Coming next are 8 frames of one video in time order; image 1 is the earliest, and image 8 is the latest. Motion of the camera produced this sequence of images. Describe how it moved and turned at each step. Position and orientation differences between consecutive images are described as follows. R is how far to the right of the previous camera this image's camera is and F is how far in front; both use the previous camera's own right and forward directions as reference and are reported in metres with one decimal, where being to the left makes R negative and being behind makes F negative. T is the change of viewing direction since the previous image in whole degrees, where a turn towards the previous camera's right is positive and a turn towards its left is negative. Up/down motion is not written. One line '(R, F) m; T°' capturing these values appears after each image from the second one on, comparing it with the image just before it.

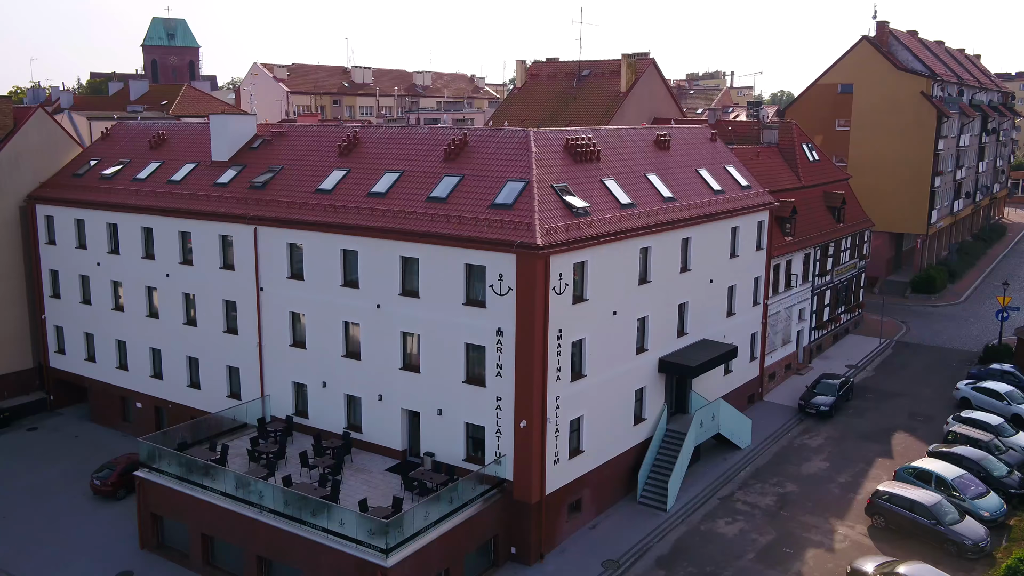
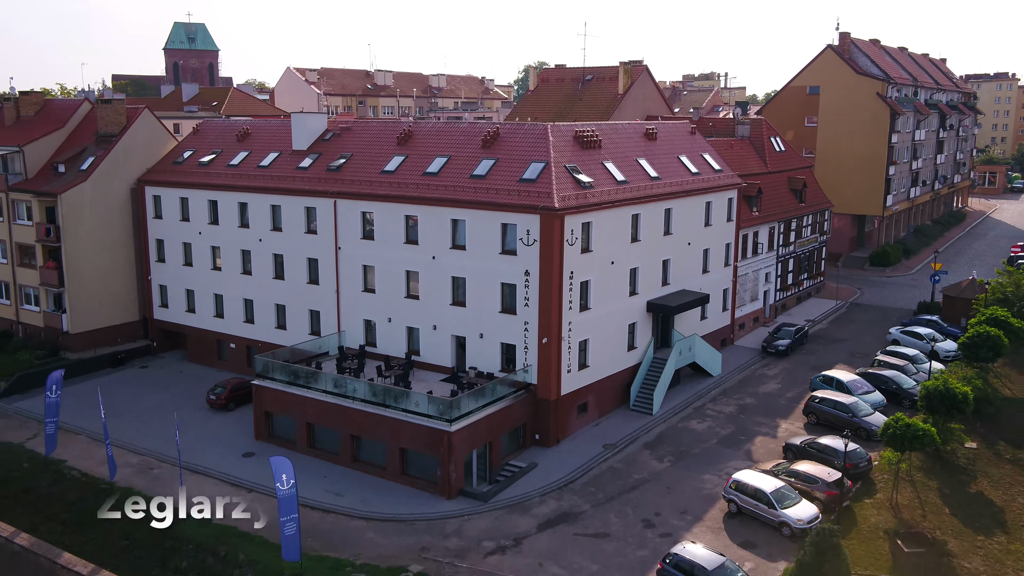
(-0.6, -6.4) m; 0°
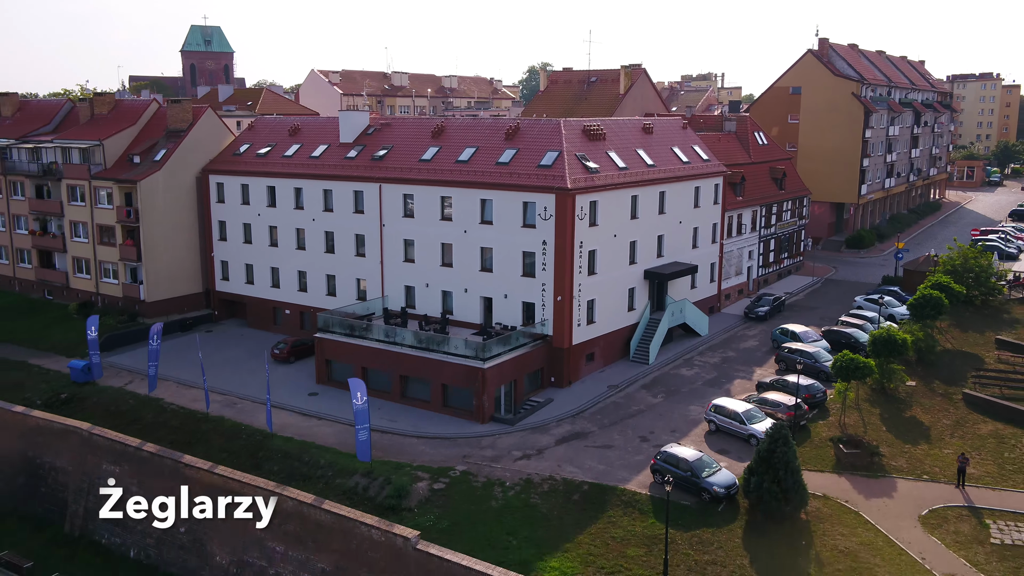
(-0.6, -5.1) m; 0°
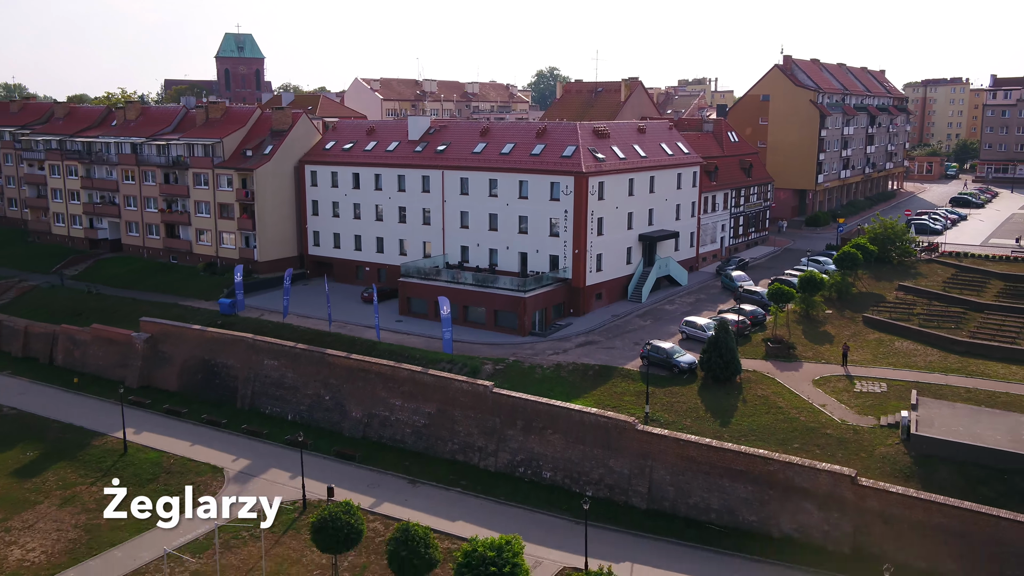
(-1.2, -11.5) m; 0°
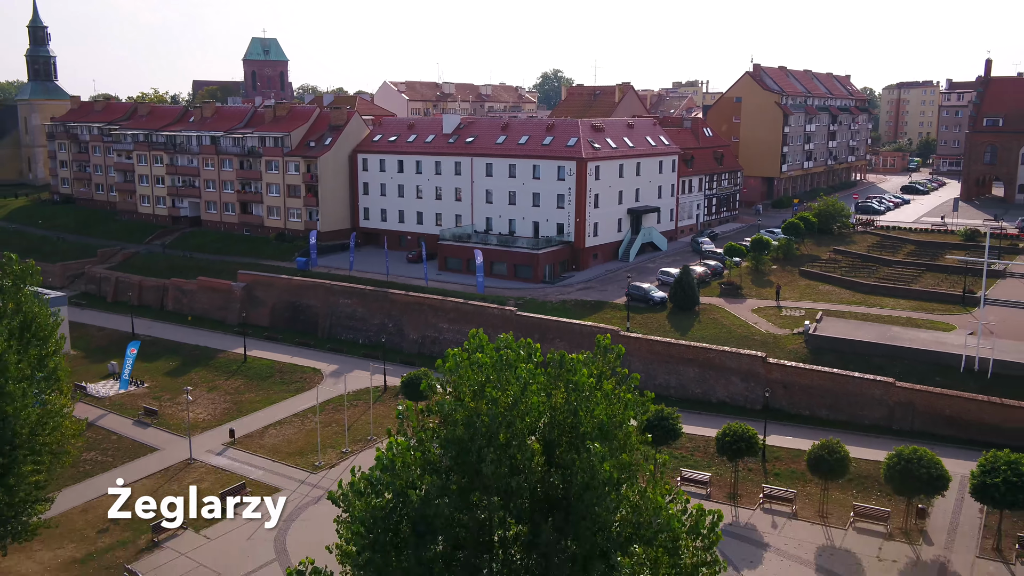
(-0.7, -11.5) m; 0°
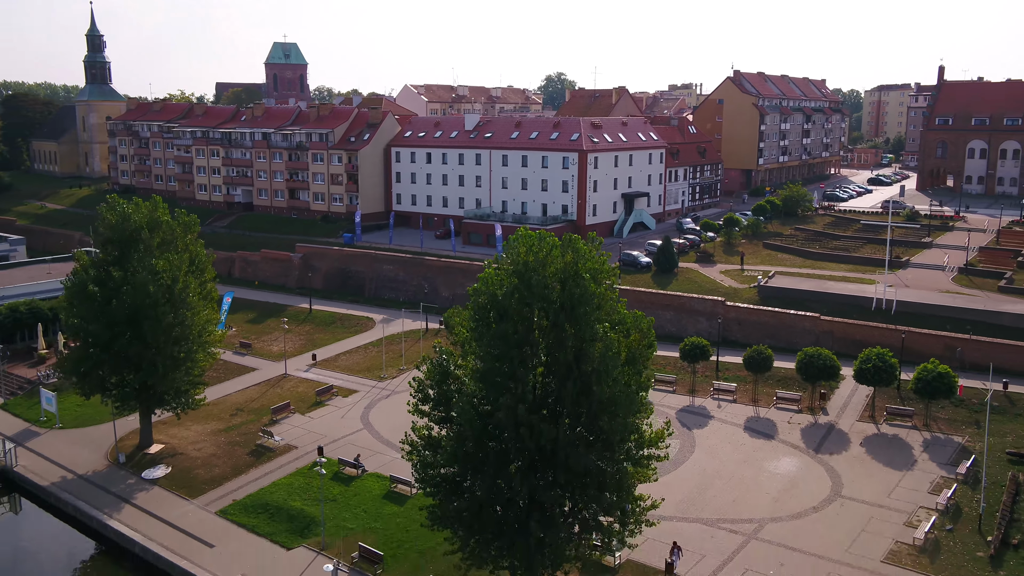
(-0.7, -10.3) m; 0°
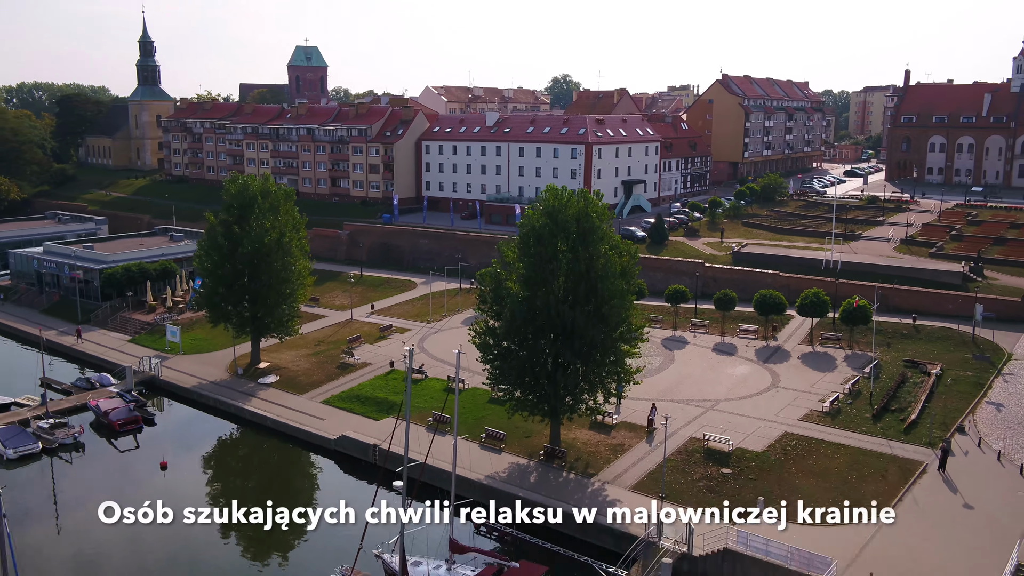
(-1.0, -10.7) m; 0°
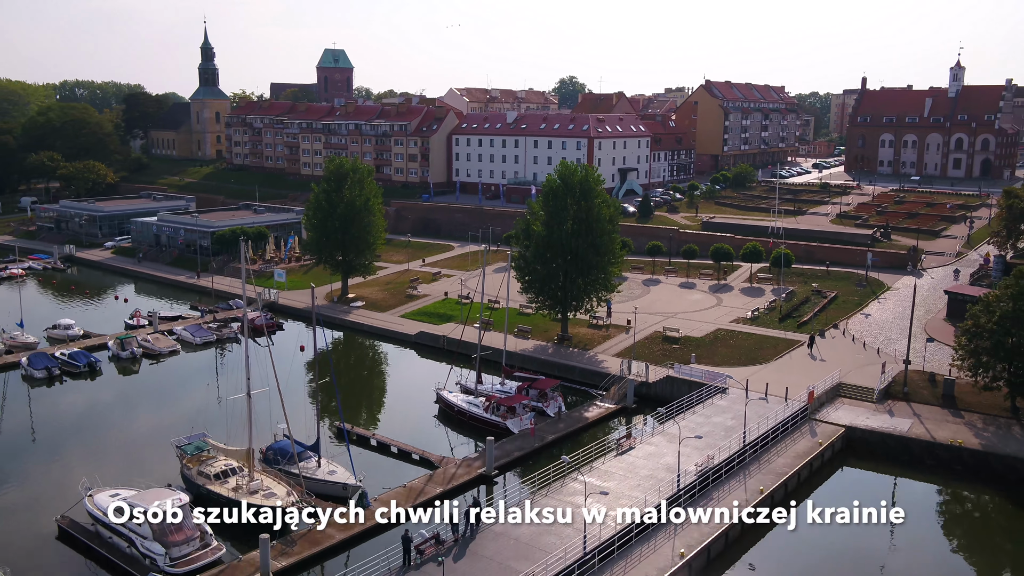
(-1.0, -16.7) m; 0°
